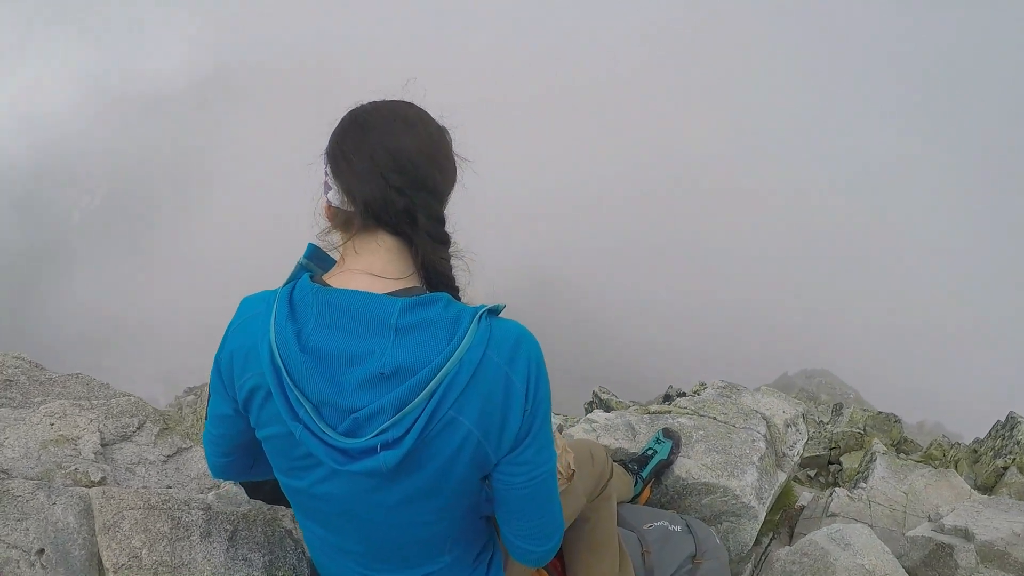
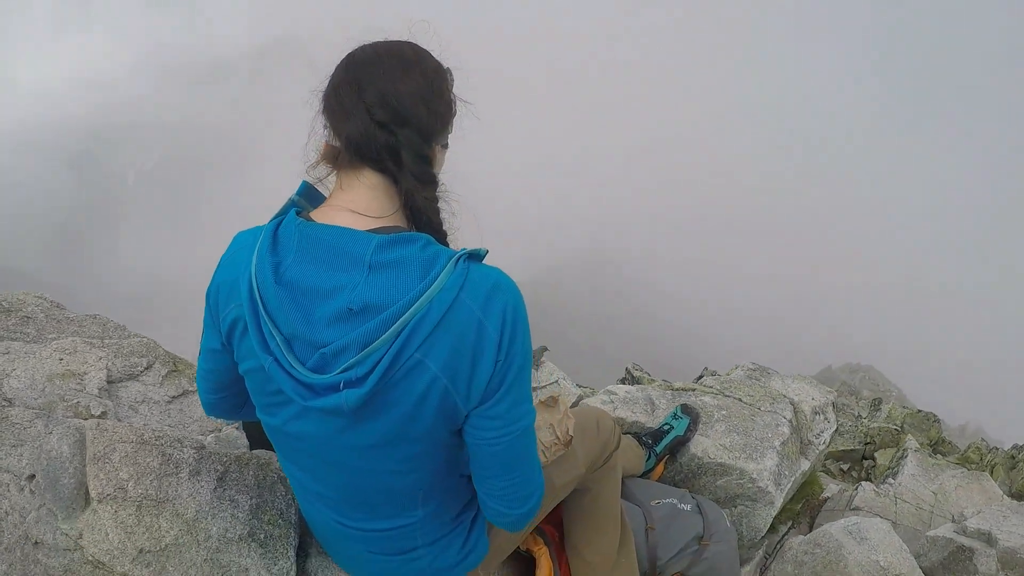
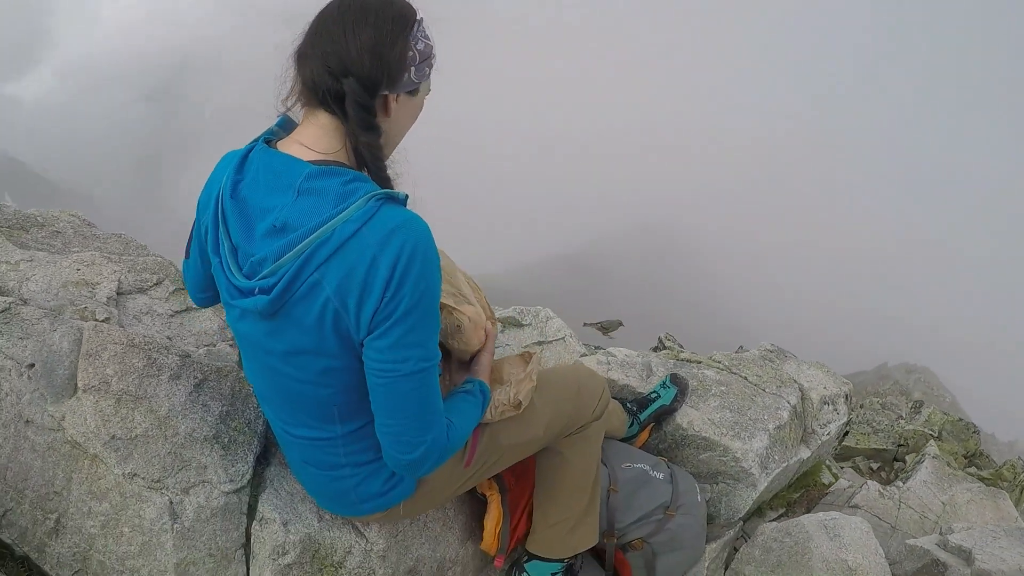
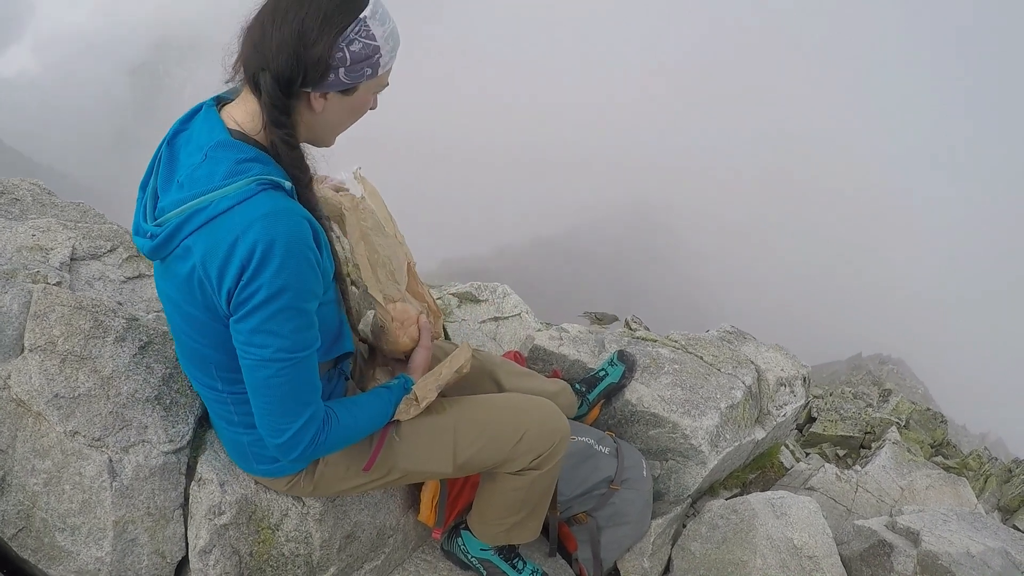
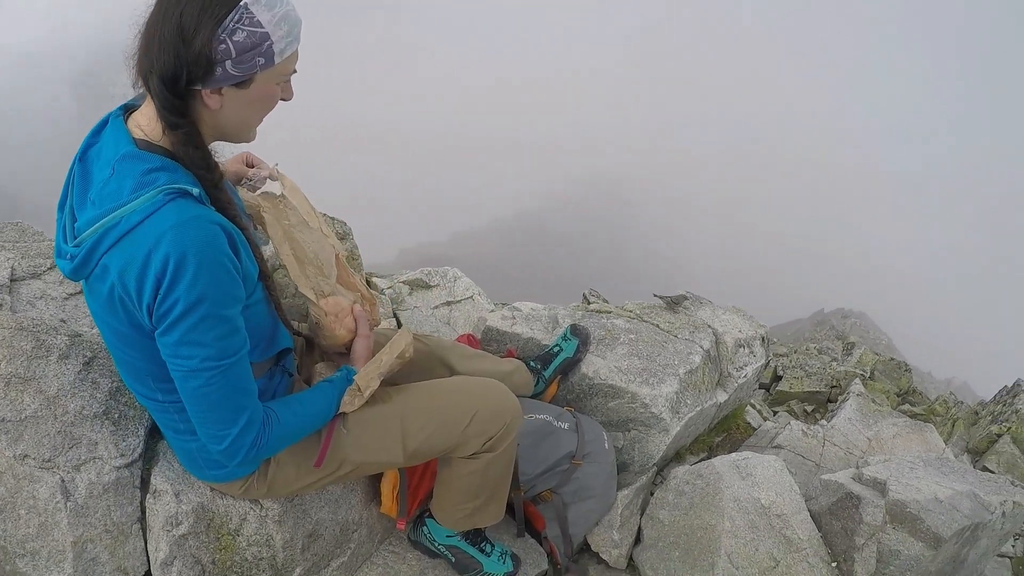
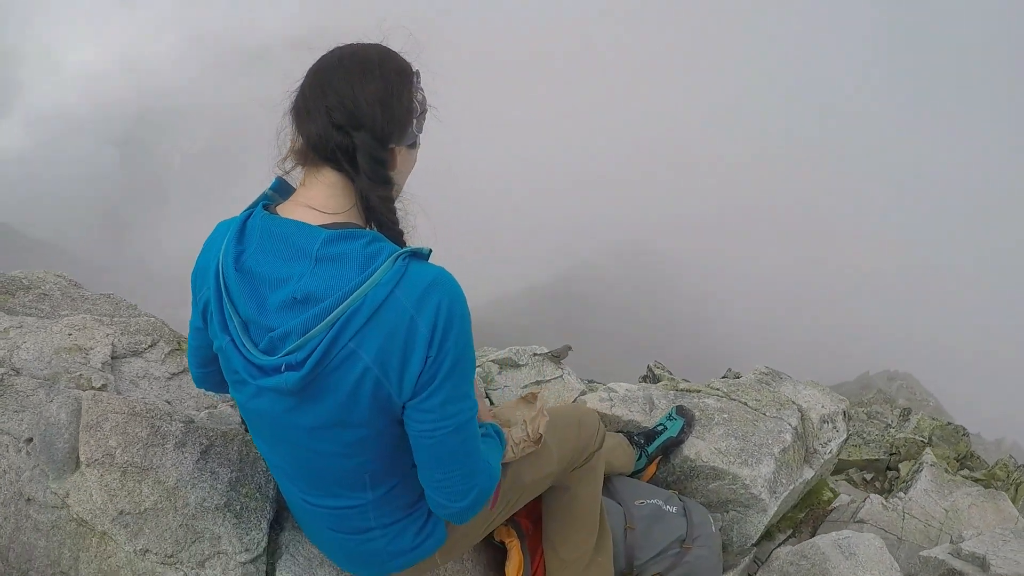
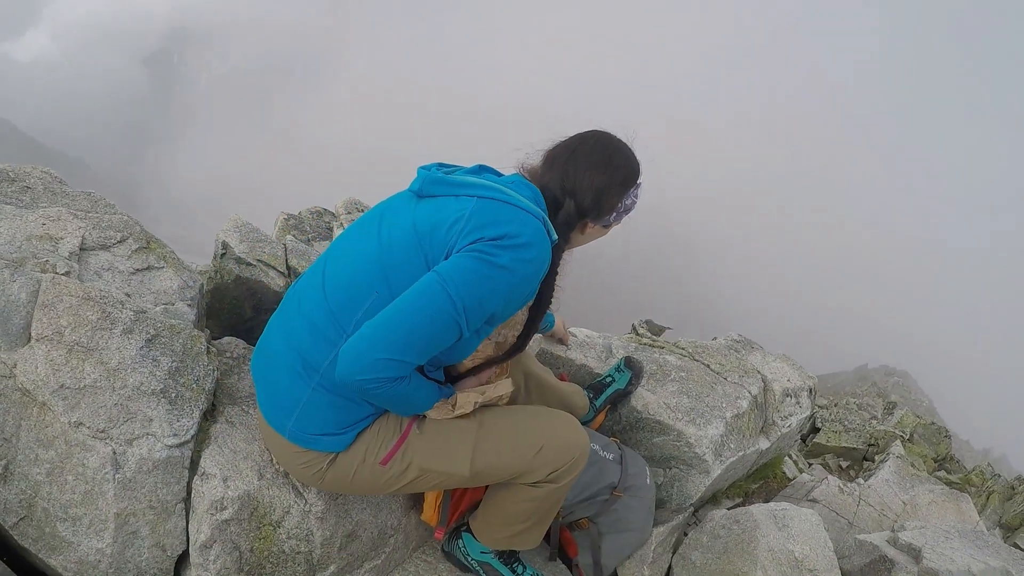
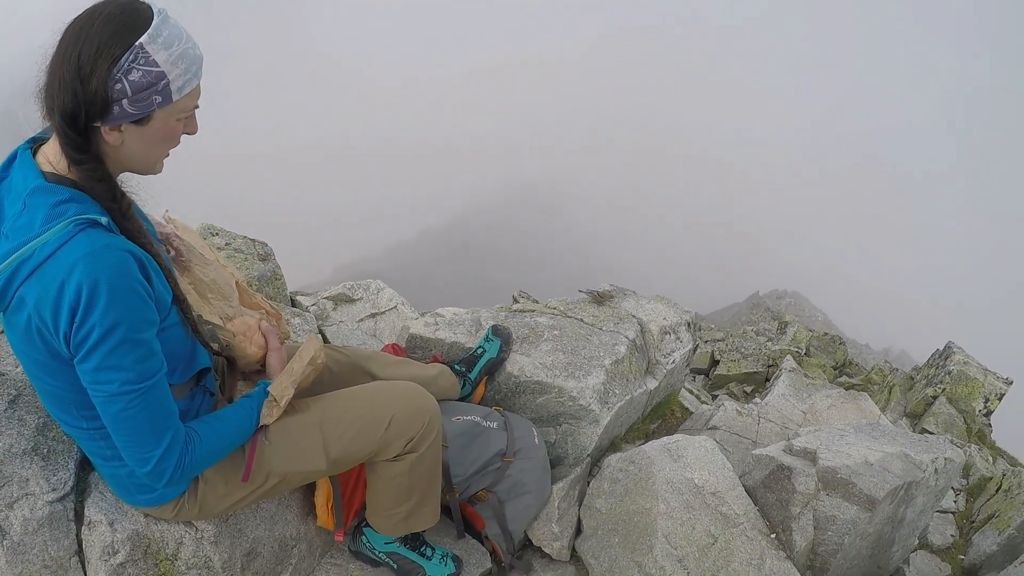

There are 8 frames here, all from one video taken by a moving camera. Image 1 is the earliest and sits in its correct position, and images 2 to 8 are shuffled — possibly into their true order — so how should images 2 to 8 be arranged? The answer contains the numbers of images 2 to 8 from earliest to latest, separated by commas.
2, 6, 3, 7, 4, 5, 8
